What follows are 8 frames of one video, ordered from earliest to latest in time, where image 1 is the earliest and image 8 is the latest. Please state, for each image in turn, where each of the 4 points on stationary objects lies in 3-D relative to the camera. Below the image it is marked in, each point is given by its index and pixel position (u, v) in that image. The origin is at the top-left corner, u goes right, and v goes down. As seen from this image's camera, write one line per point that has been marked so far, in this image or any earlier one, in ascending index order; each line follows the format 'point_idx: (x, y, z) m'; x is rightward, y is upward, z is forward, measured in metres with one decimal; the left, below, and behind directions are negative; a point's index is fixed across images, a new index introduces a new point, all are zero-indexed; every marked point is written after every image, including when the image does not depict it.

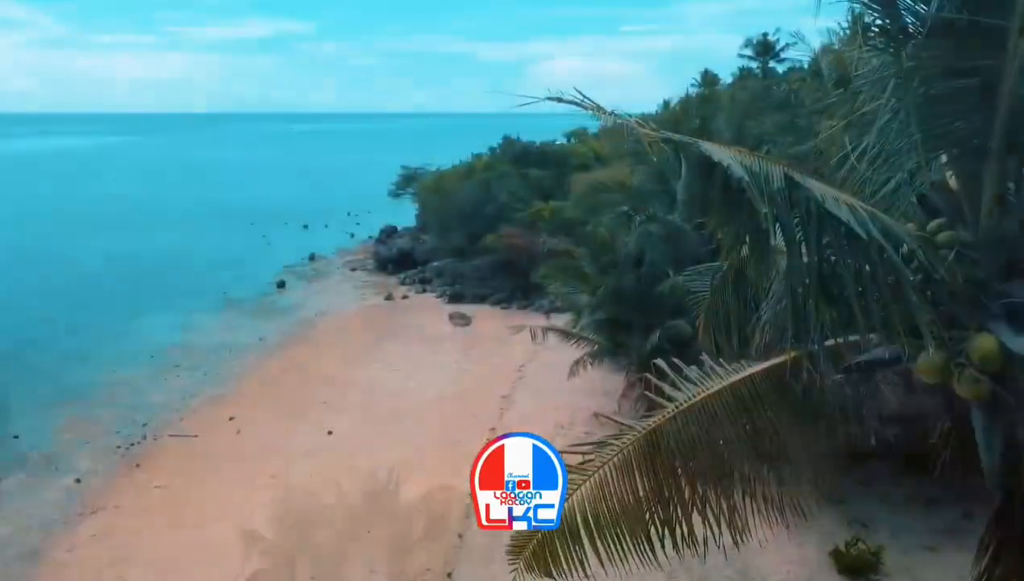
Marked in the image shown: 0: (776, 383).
0: (+1.4, -0.5, +4.2) m
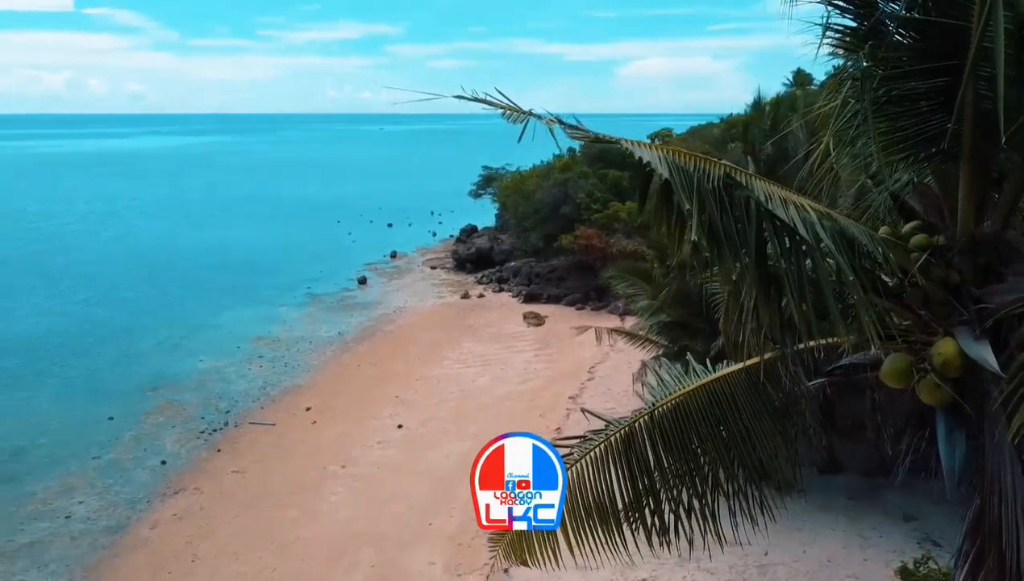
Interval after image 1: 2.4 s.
0: (+1.3, -0.5, +4.2) m
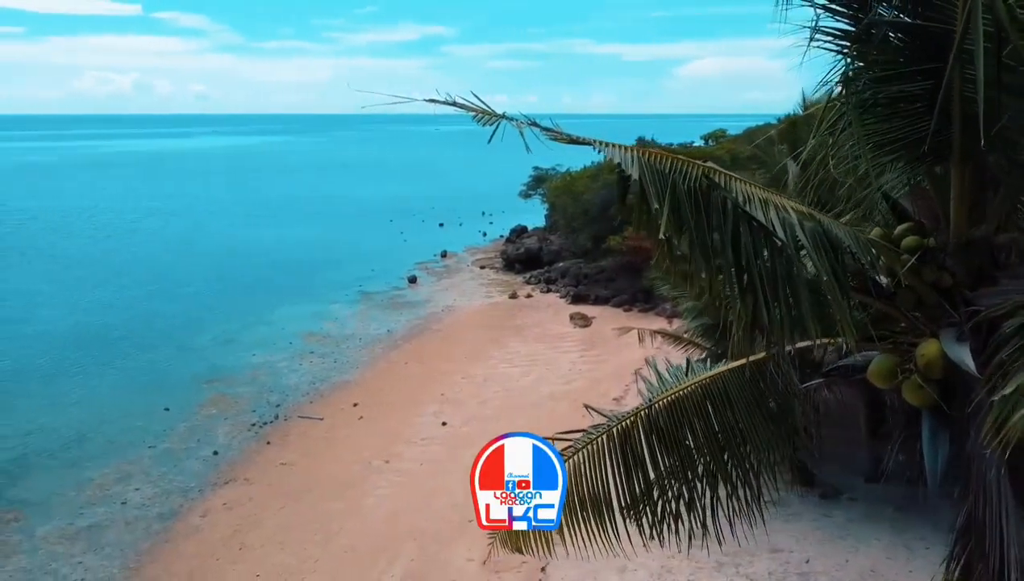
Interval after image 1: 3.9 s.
0: (+1.3, -0.5, +4.2) m
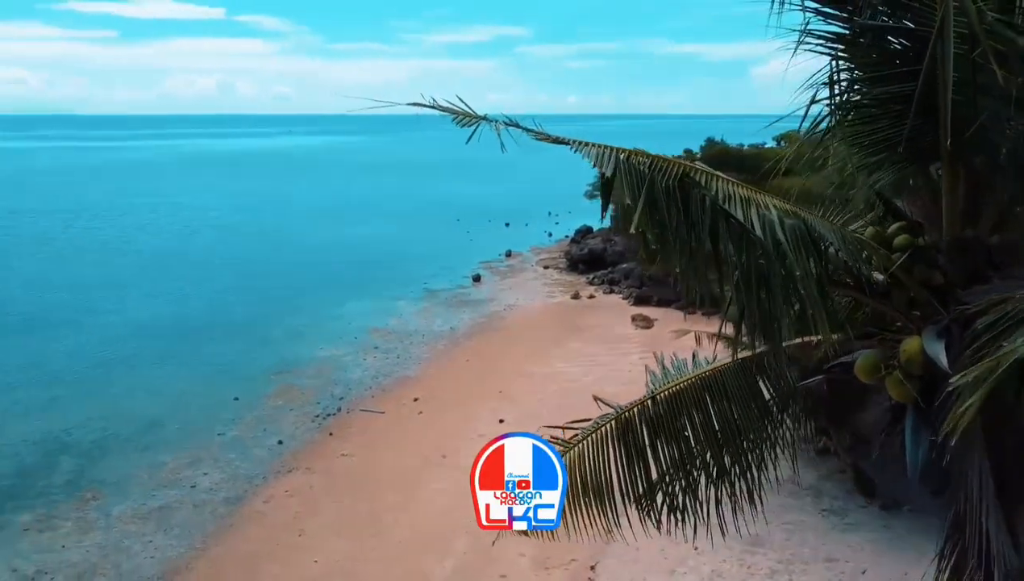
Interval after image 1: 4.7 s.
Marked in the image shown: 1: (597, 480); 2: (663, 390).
0: (+1.3, -0.5, +4.3) m
1: (+0.5, -1.1, +4.3) m
2: (+0.9, -0.6, +4.4) m
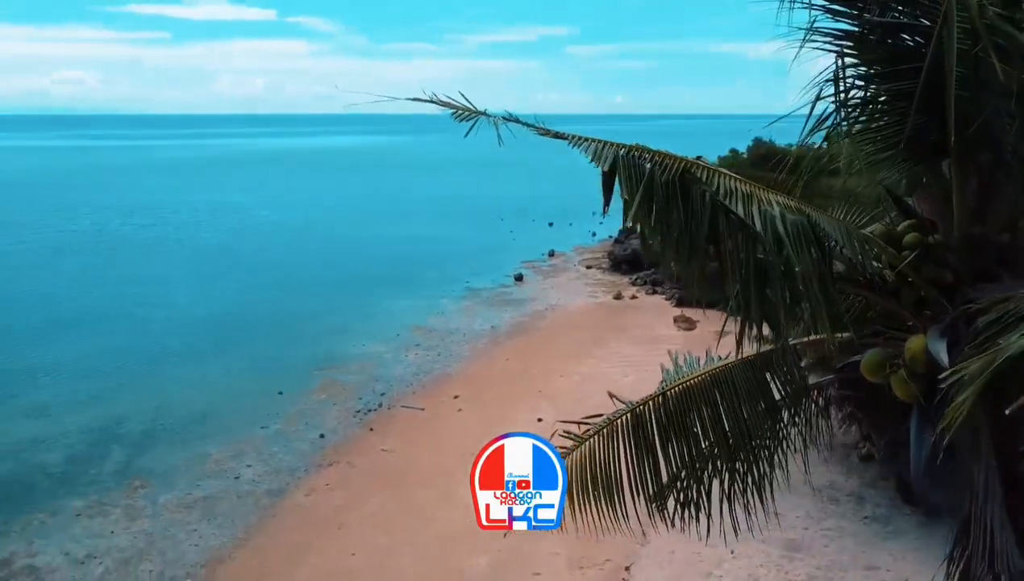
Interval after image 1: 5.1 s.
0: (+1.4, -0.5, +4.3) m
1: (+0.6, -1.1, +4.4) m
2: (+0.9, -0.6, +4.4) m
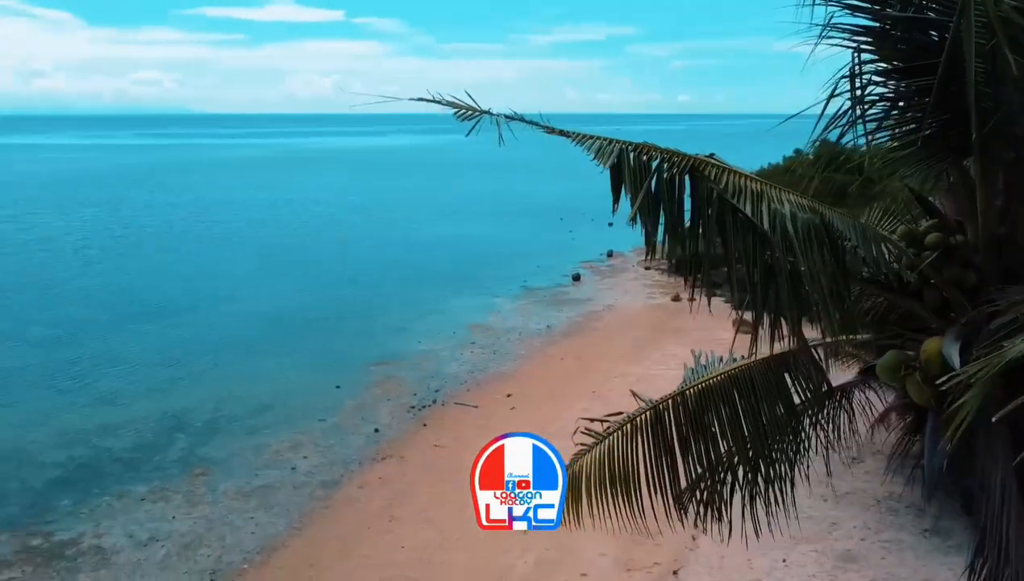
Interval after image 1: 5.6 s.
0: (+1.5, -0.5, +4.2) m
1: (+0.7, -1.0, +4.4) m
2: (+1.0, -0.6, +4.4) m
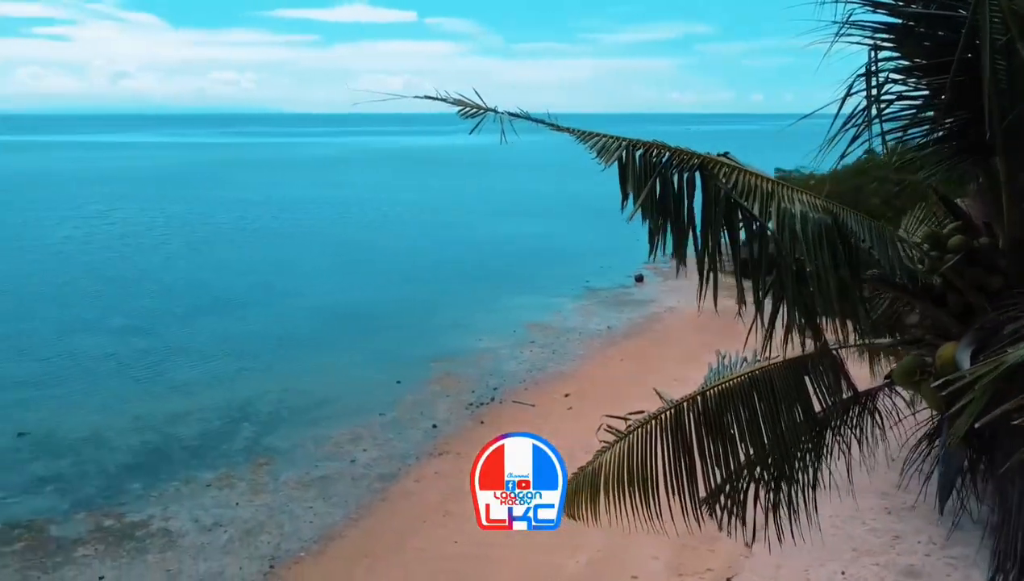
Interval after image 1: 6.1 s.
0: (+1.6, -0.5, +4.2) m
1: (+0.8, -1.0, +4.4) m
2: (+1.2, -0.6, +4.4) m
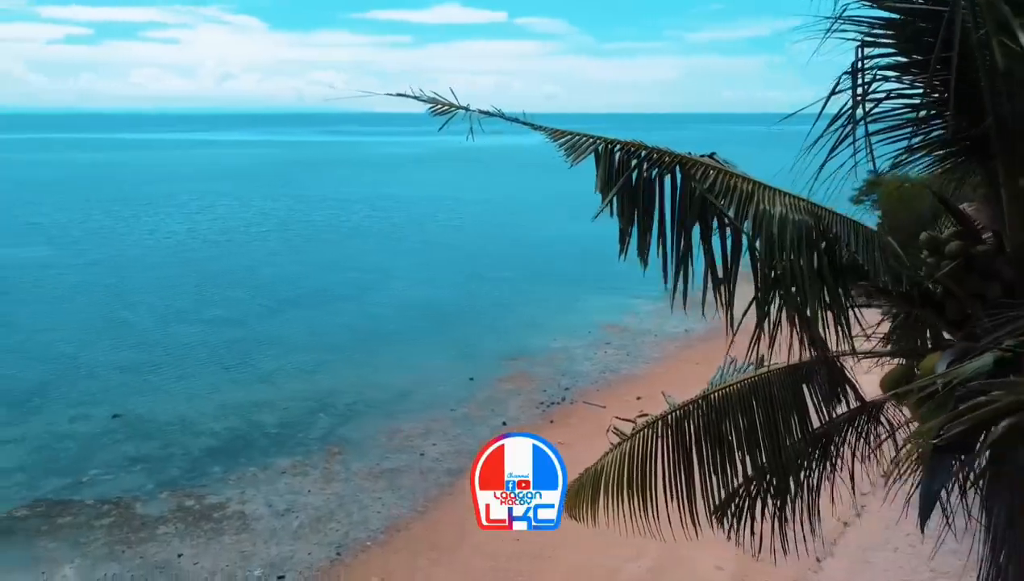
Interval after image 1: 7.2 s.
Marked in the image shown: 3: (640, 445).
0: (+1.6, -0.5, +4.1) m
1: (+0.8, -1.0, +4.4) m
2: (+1.2, -0.6, +4.3) m
3: (+0.7, -0.9, +4.5) m
